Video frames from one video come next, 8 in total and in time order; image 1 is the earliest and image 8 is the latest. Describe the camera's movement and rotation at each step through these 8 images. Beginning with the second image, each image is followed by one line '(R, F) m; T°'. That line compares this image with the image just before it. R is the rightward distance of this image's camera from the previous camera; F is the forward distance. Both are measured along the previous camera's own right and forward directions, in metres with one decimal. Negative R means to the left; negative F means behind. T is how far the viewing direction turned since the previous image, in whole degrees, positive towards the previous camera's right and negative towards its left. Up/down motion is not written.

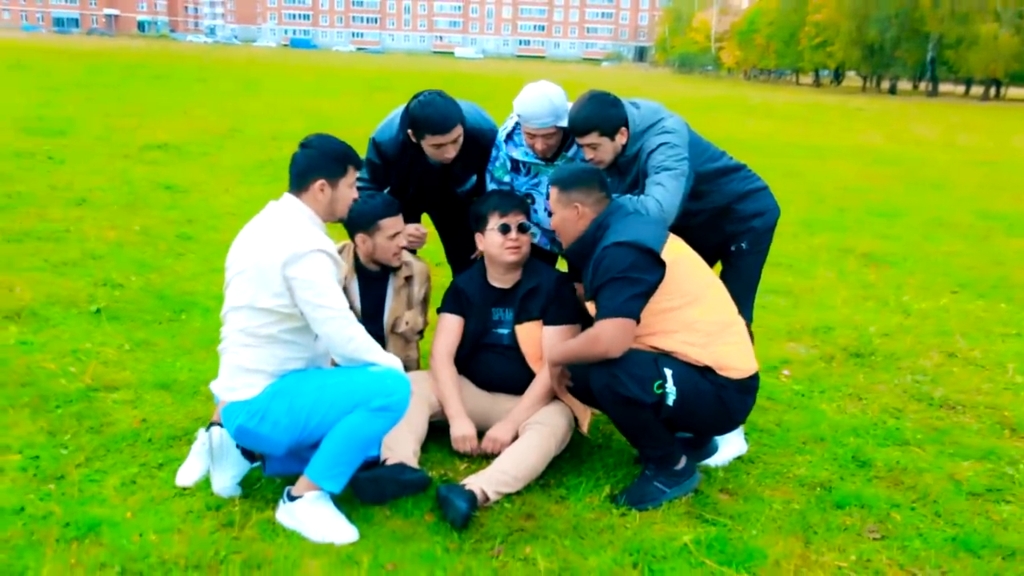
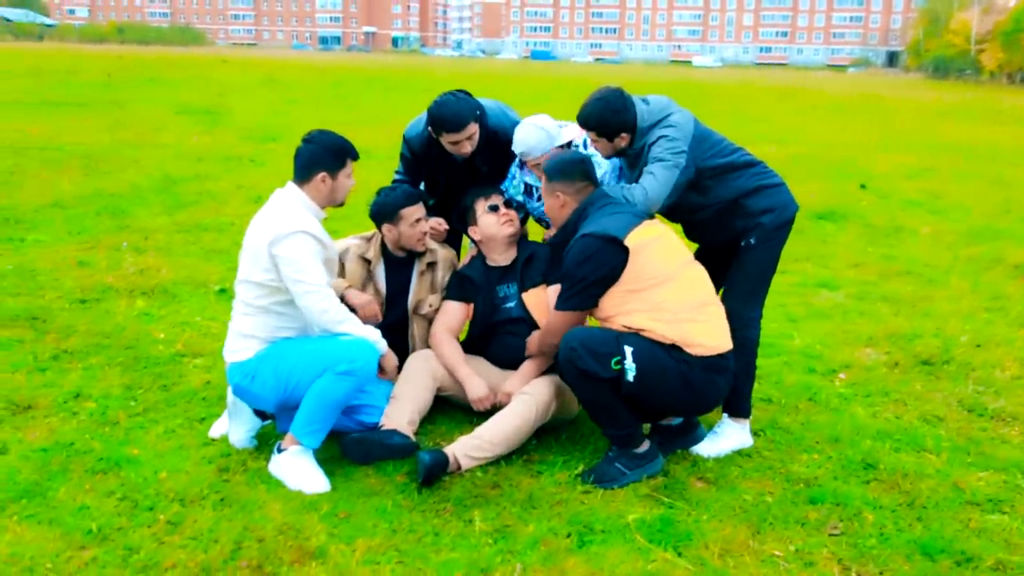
(+1.2, -0.2) m; -13°
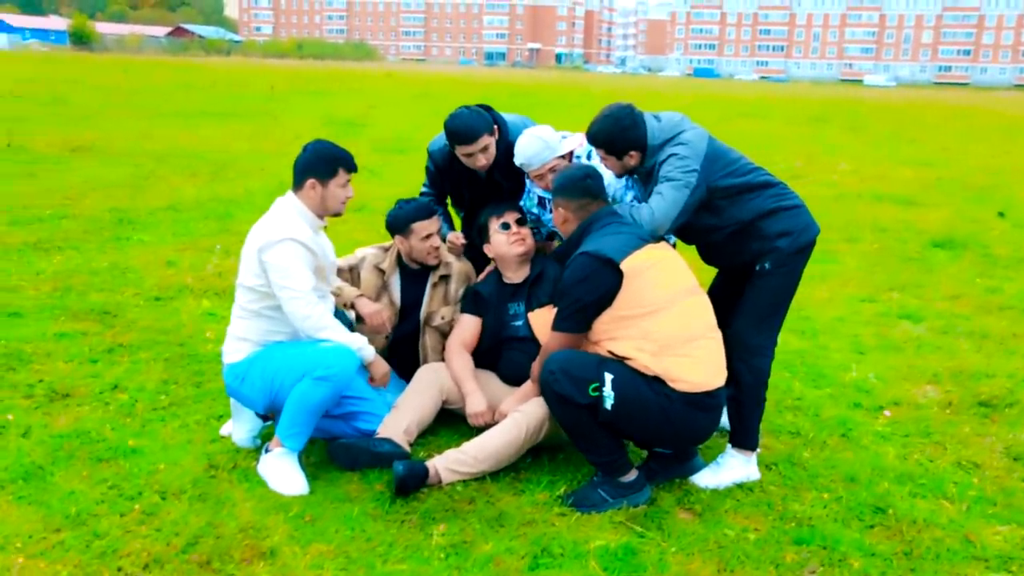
(+0.8, +0.1) m; -9°
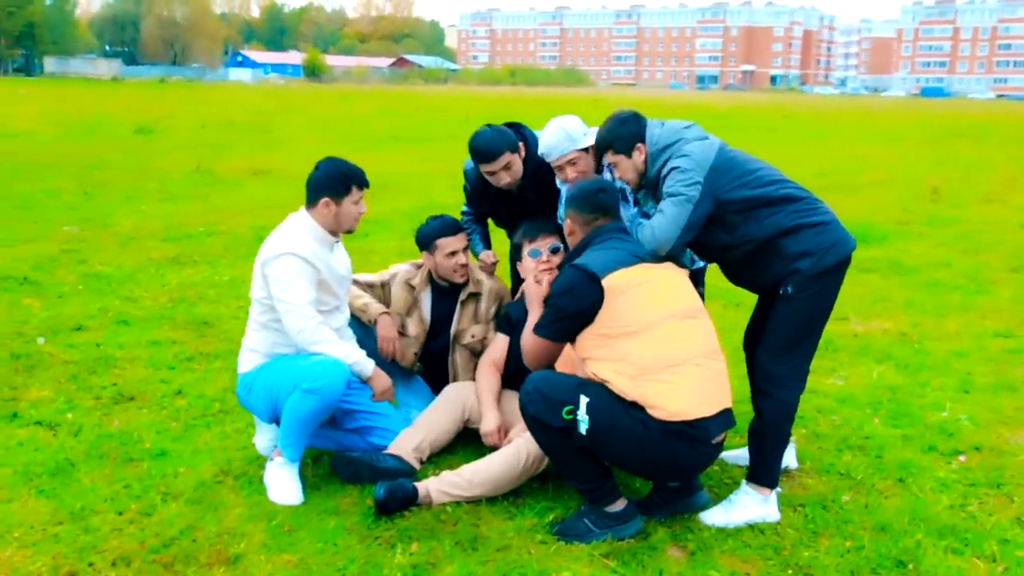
(+1.0, +0.2) m; -12°
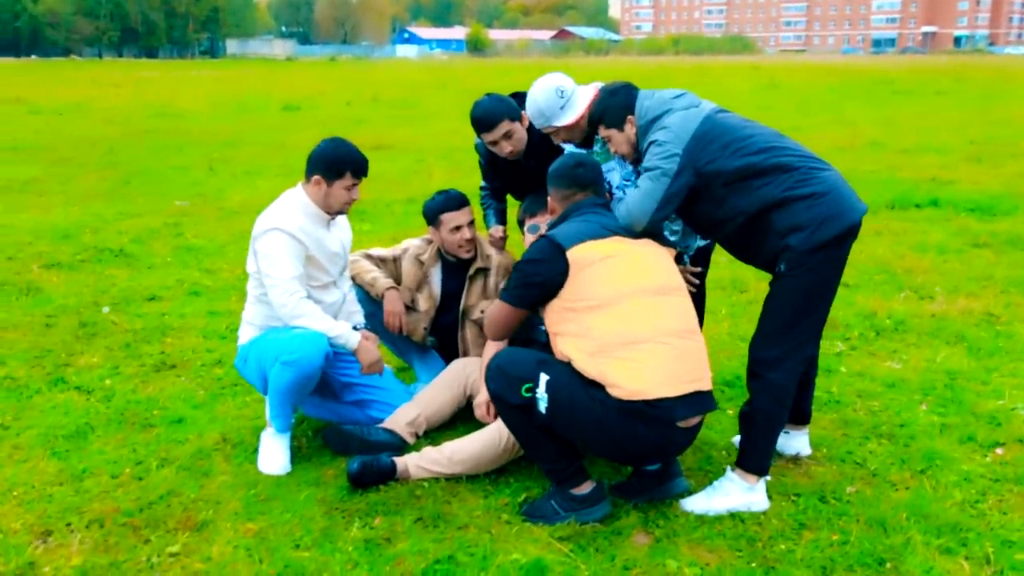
(+0.8, +0.1) m; -9°
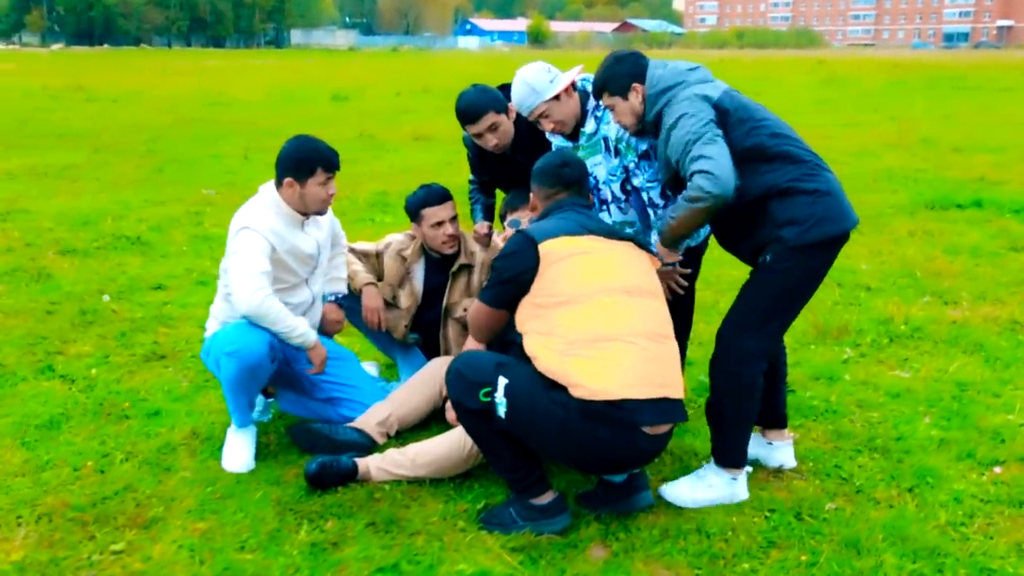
(+0.4, +0.2) m; -3°
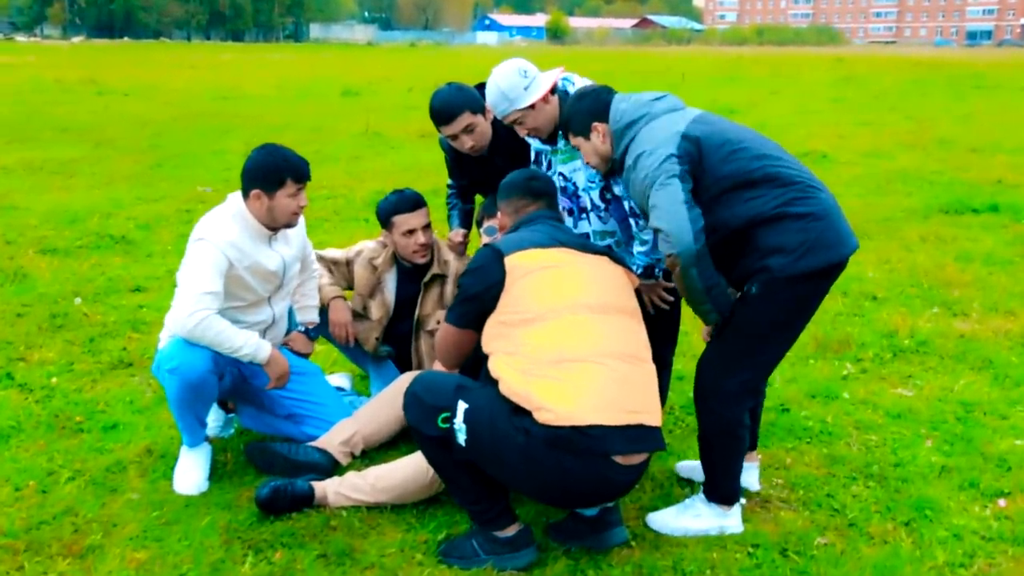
(+0.2, +0.3) m; -1°
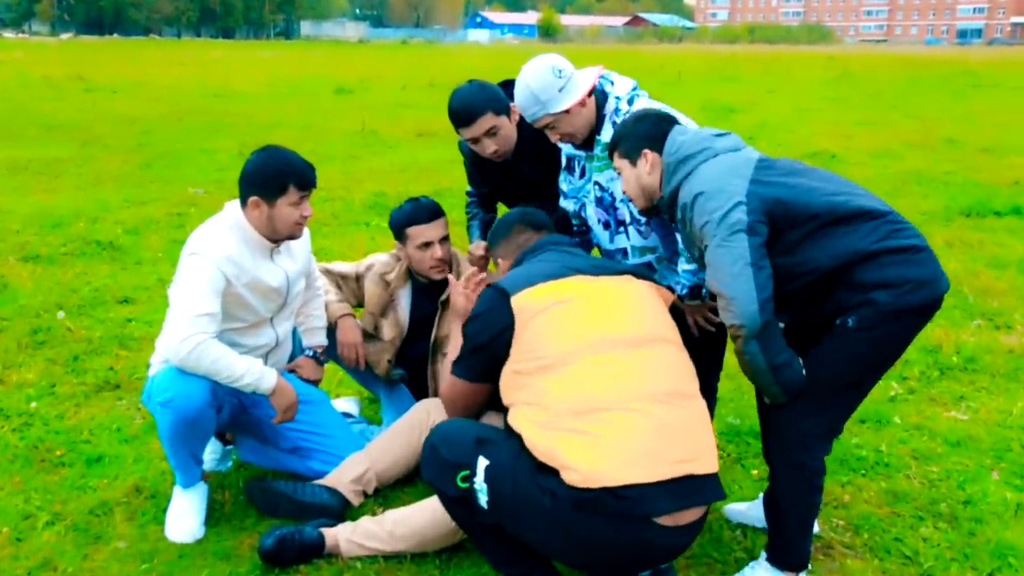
(-0.2, +0.5) m; 0°
